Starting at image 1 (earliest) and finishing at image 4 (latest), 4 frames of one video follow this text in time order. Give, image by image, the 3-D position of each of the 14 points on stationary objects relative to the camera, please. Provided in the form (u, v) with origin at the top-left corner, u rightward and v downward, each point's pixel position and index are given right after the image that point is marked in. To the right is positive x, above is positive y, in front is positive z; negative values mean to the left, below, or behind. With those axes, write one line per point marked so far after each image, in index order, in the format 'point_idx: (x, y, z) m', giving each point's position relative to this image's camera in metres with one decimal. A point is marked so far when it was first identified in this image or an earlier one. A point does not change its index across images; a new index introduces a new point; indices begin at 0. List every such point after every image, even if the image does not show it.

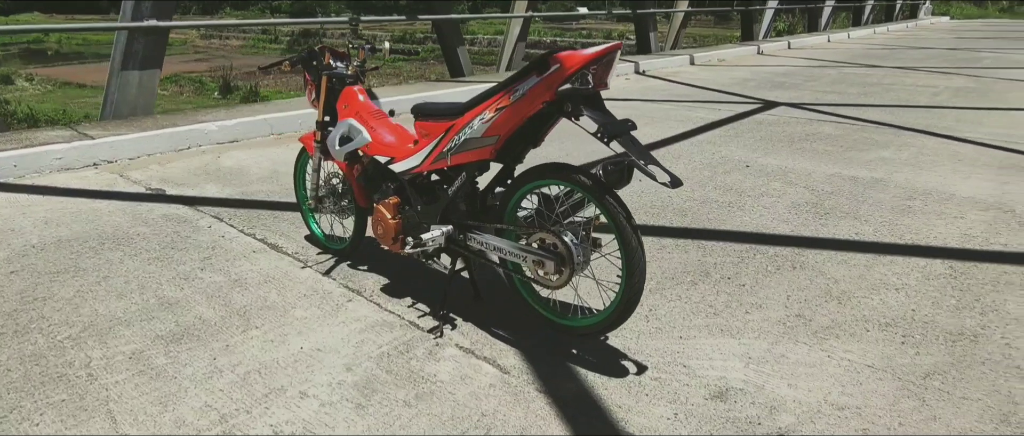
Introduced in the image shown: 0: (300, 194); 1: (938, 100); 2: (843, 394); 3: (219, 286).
0: (-1.4, +0.2, +3.9) m
1: (+7.2, +2.0, +10.1) m
2: (+1.4, -0.7, +2.5) m
3: (-1.7, -0.4, +3.4) m
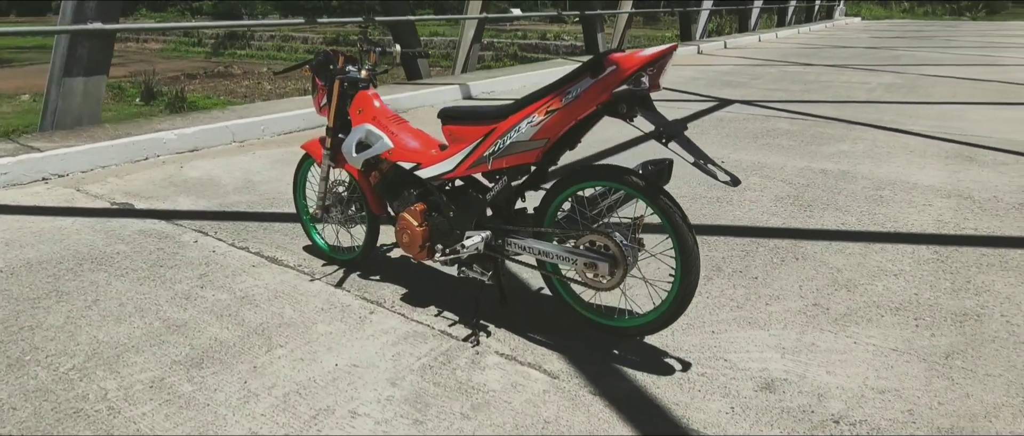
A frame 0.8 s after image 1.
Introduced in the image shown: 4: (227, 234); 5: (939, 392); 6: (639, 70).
0: (-1.3, +0.1, +3.8) m
1: (+6.6, +2.2, +10.8) m
2: (+1.6, -0.7, +2.6) m
3: (-1.5, -0.5, +3.2) m
4: (-2.0, -0.1, +4.2) m
5: (+1.8, -0.7, +2.5) m
6: (+0.5, +0.5, +2.2) m
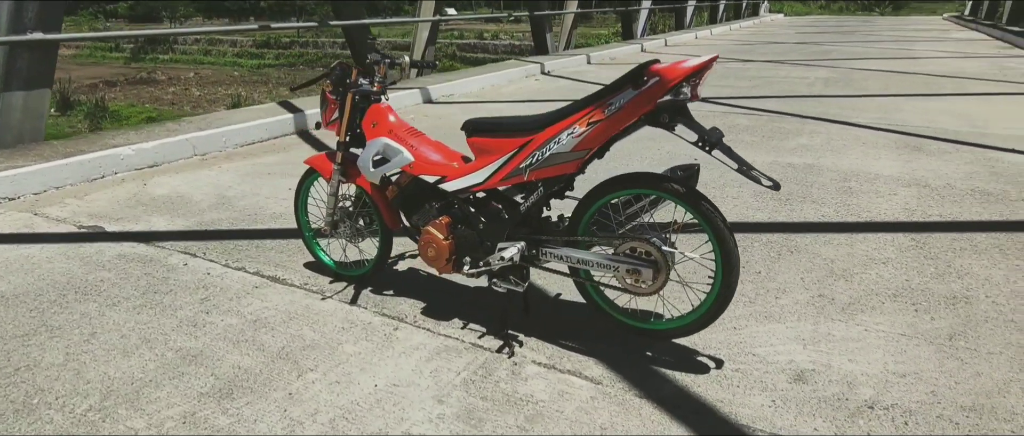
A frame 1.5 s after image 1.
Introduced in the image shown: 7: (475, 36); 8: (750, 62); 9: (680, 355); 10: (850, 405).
0: (-1.3, 0.0, +3.6) m
1: (+5.8, +2.4, +11.4) m
2: (+1.8, -0.7, +2.8) m
3: (-1.4, -0.6, +3.1) m
4: (-2.0, -0.2, +4.0) m
5: (+2.0, -0.7, +2.7) m
6: (+0.6, +0.5, +2.3) m
7: (-1.1, +4.9, +16.2) m
8: (+6.4, +4.2, +16.1) m
9: (+0.8, -0.6, +2.8) m
10: (+1.4, -0.8, +2.5) m
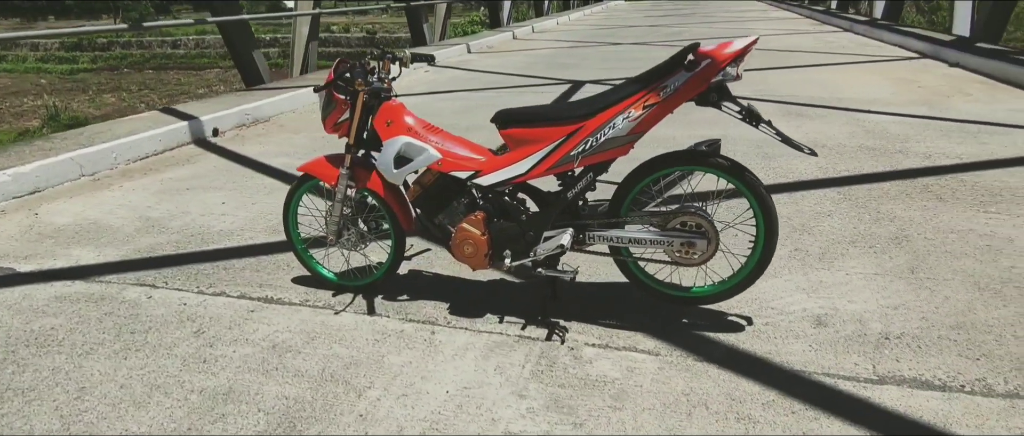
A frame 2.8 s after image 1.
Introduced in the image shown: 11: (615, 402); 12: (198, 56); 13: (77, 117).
0: (-1.2, -0.1, +3.4) m
1: (+3.7, +3.1, +12.4) m
2: (+2.0, -0.4, +3.2) m
3: (-1.2, -0.7, +2.8) m
4: (-2.0, -0.4, +3.6) m
5: (+2.2, -0.4, +3.2) m
6: (+0.9, +0.6, +2.4) m
7: (-4.3, +4.9, +15.5) m
8: (+3.0, +4.9, +17.1) m
9: (+1.0, -0.5, +3.0) m
10: (+1.7, -0.6, +2.8) m
11: (+0.4, -0.8, +2.5) m
12: (-7.3, +3.8, +14.0) m
13: (-5.5, +1.3, +7.6) m
